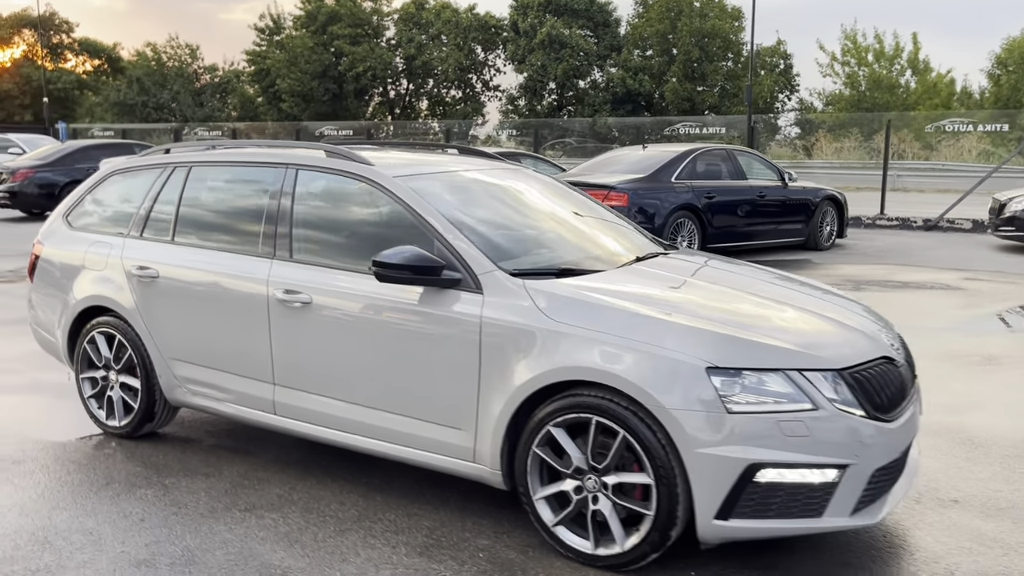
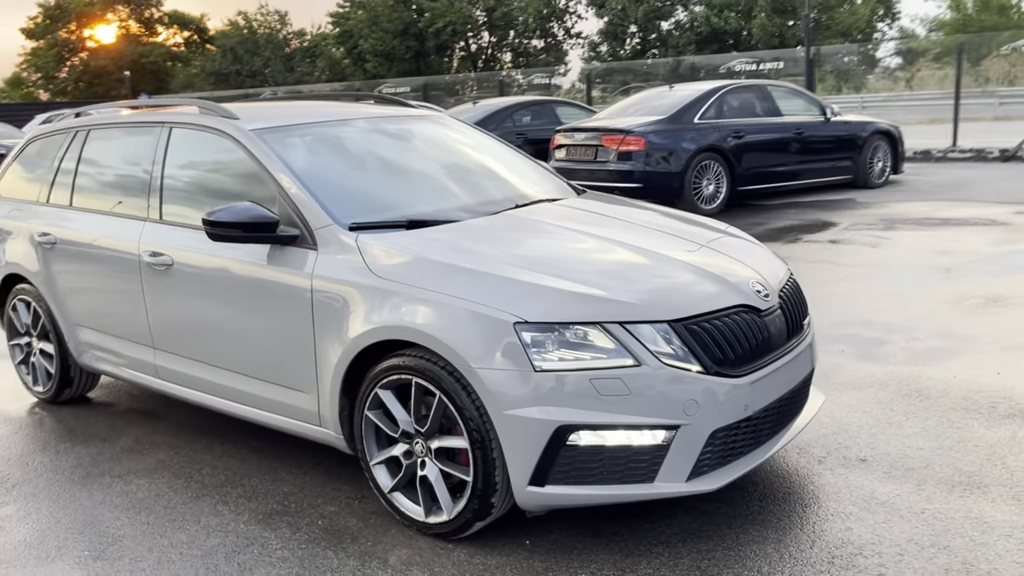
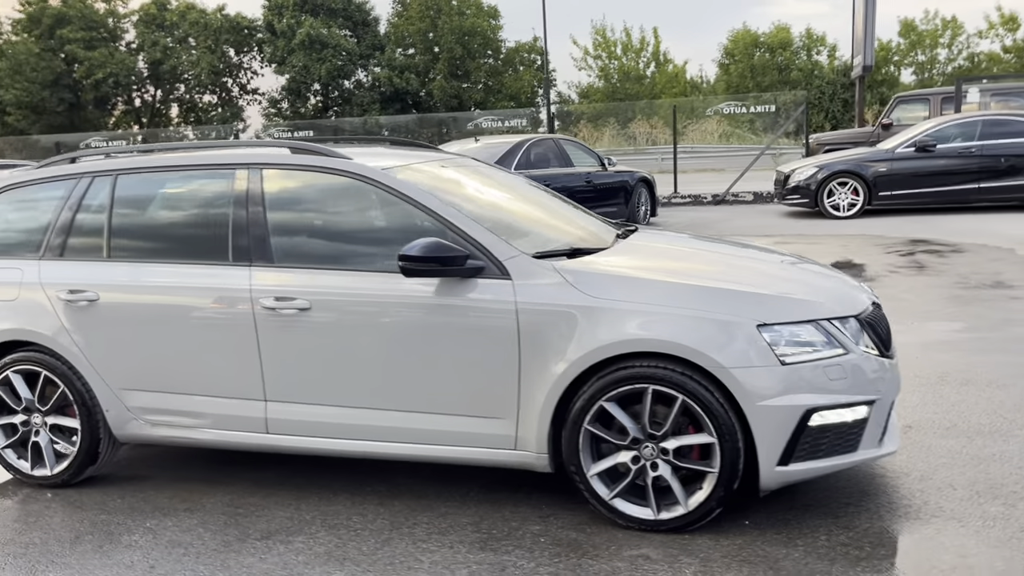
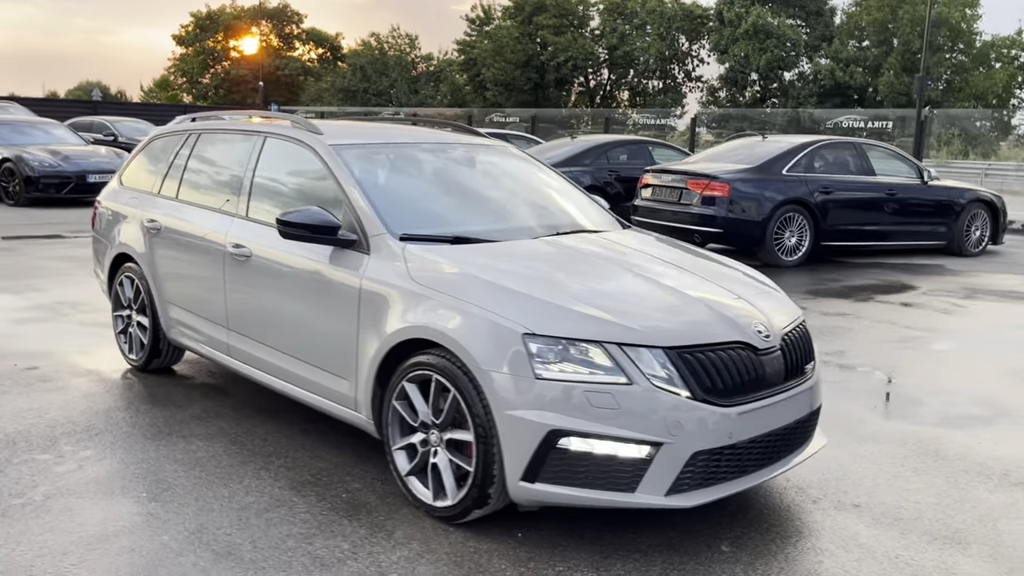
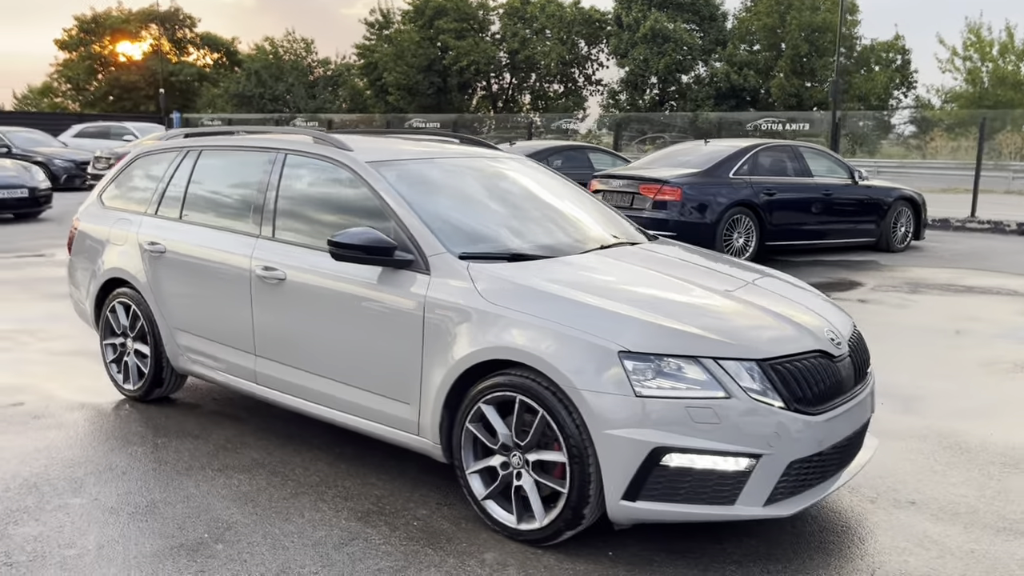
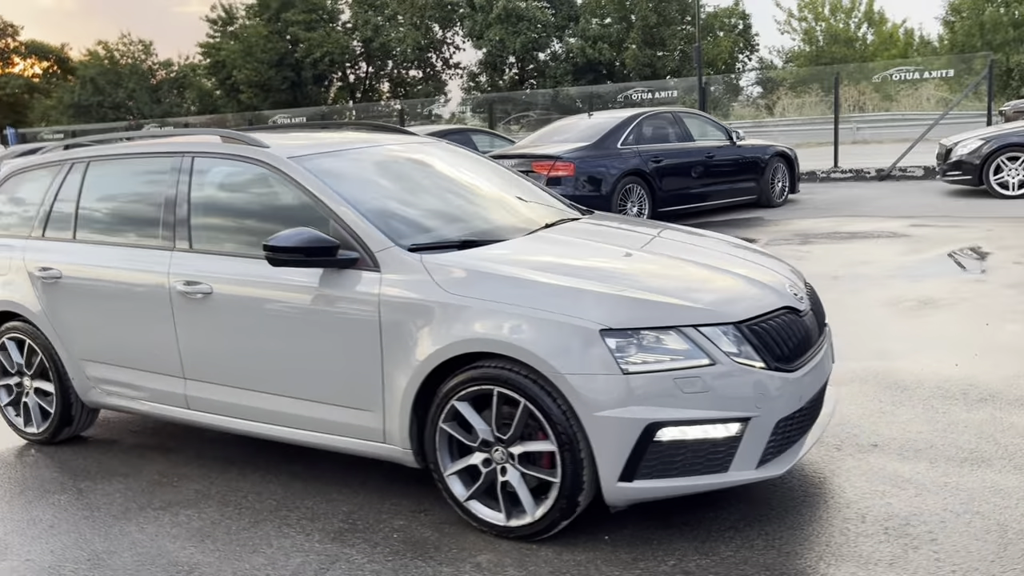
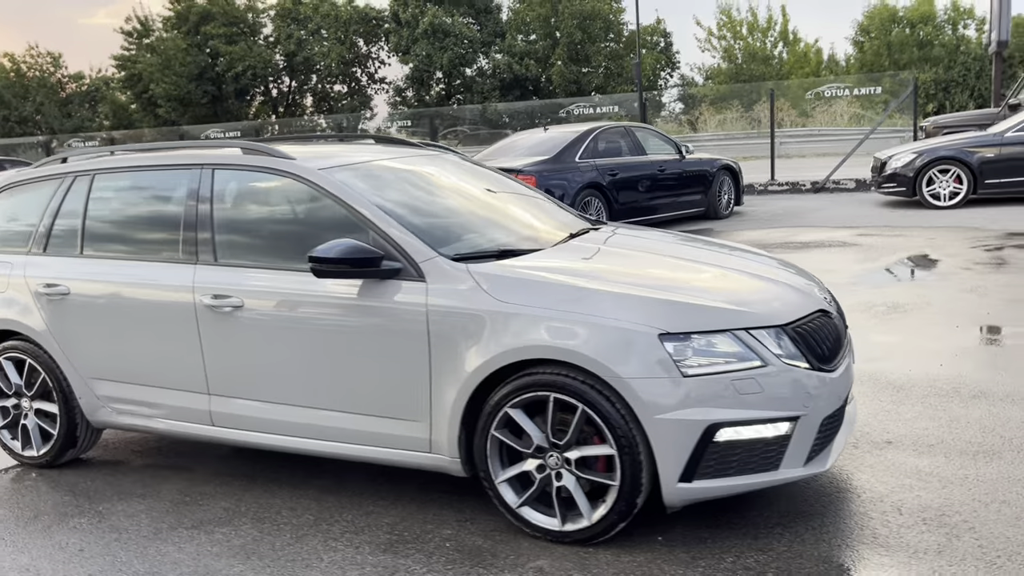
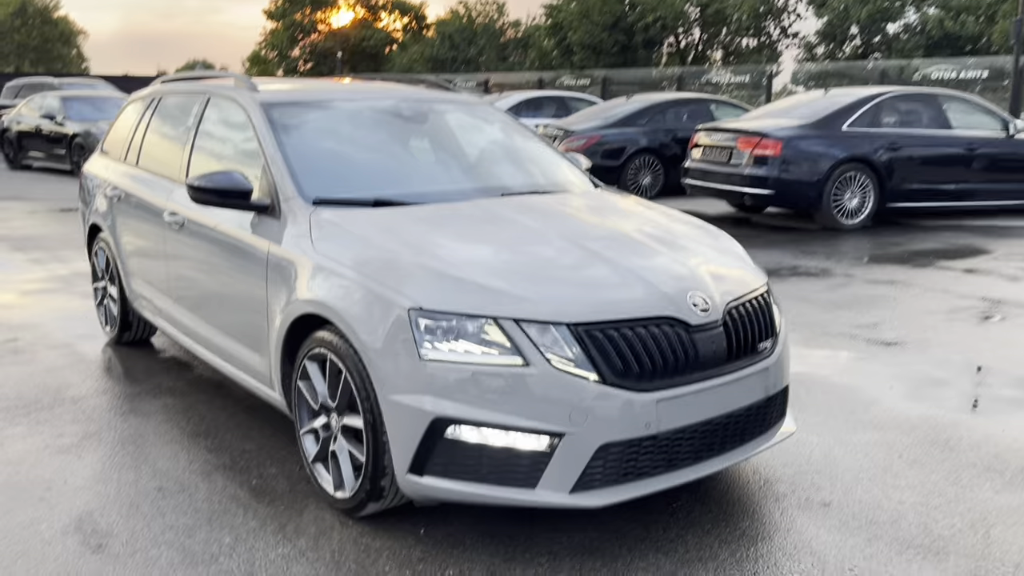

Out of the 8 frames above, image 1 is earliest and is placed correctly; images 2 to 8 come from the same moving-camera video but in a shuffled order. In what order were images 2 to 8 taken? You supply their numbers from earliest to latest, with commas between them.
5, 4, 8, 2, 6, 7, 3
